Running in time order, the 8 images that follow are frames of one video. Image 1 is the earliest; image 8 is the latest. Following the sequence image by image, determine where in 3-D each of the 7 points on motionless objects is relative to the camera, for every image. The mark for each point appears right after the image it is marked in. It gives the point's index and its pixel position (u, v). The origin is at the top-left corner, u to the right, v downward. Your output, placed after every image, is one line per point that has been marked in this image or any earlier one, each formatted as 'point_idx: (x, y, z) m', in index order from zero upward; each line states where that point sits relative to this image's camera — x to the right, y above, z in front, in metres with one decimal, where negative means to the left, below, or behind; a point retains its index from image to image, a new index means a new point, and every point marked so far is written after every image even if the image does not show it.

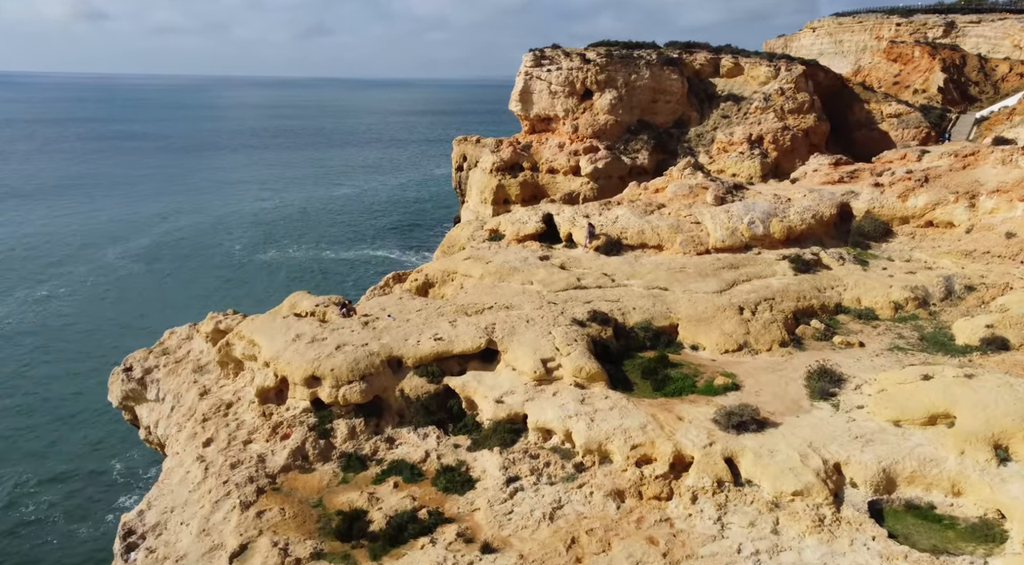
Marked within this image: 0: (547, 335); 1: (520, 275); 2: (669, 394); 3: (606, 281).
0: (+0.7, -1.1, +16.1) m
1: (+0.2, +0.2, +19.8) m
2: (+3.0, -2.1, +14.6) m
3: (+2.3, 0.0, +19.2) m
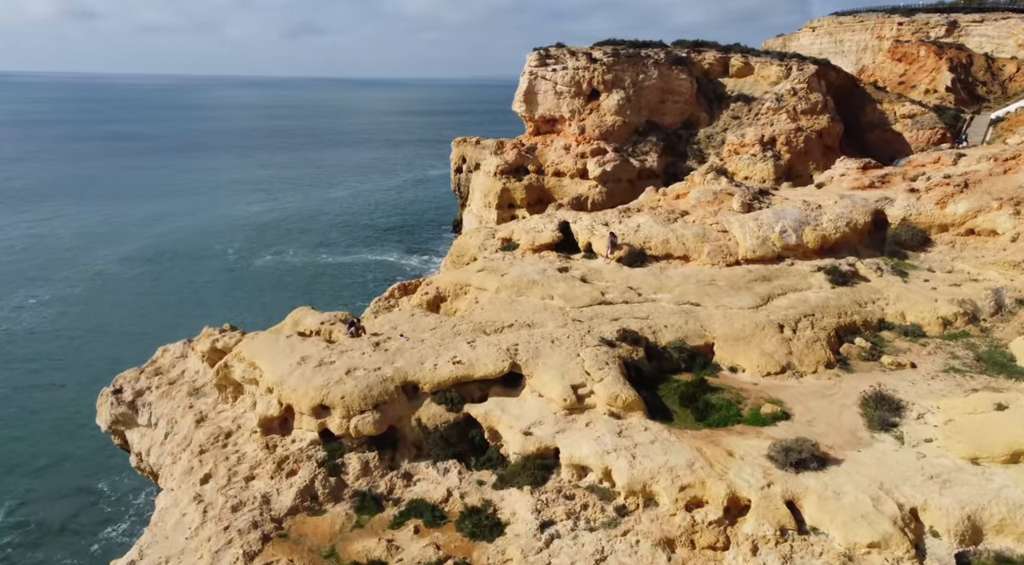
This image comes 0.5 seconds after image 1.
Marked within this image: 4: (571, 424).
0: (+1.2, -1.4, +14.8) m
1: (+0.7, -0.2, +18.5) m
2: (+3.5, -2.4, +13.3) m
3: (+2.8, -0.3, +18.0) m
4: (+1.0, -2.4, +13.3) m
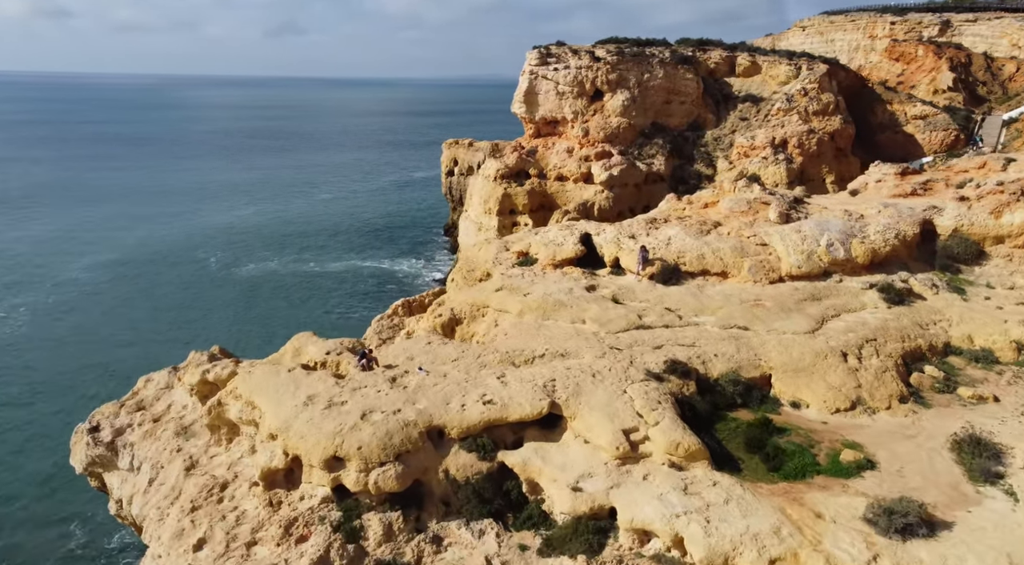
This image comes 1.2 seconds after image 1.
0: (+1.9, -1.9, +13.0) m
1: (+1.2, -0.6, +16.7) m
2: (+4.1, -2.9, +11.6) m
3: (+3.4, -0.8, +16.2) m
4: (+1.7, -2.9, +11.5) m
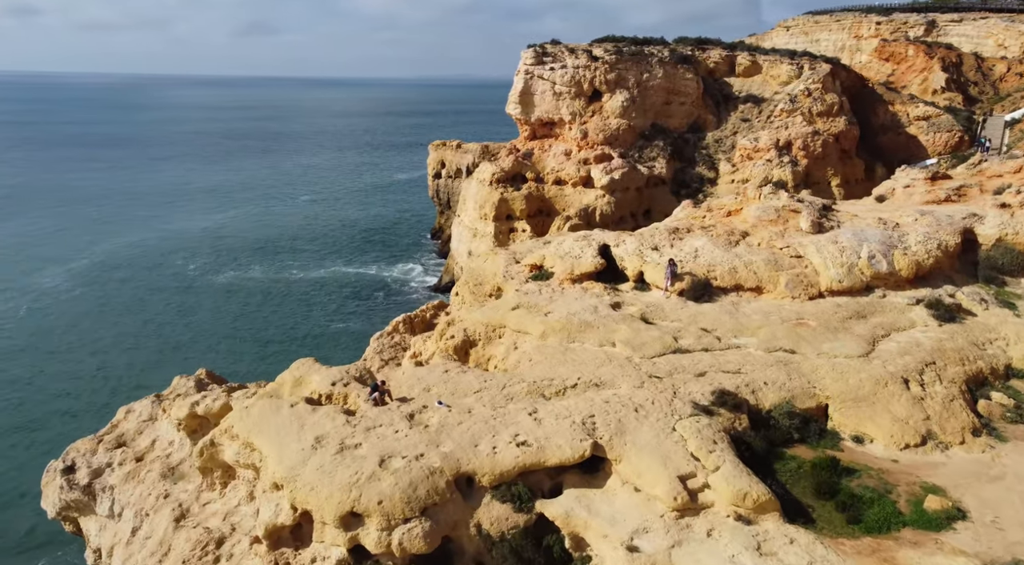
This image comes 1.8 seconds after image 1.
0: (+2.4, -2.3, +11.6) m
1: (+1.7, -1.0, +15.2) m
2: (+4.7, -3.2, +10.2) m
3: (+3.8, -1.1, +14.8) m
4: (+2.3, -3.3, +10.1) m
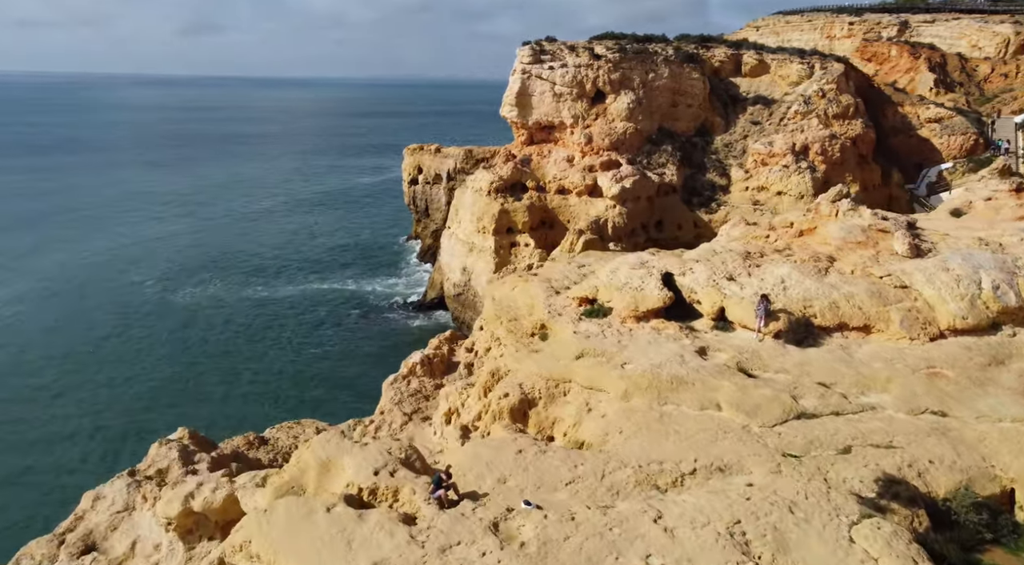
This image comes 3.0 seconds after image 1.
0: (+3.8, -3.0, +8.7) m
1: (+2.9, -1.7, +12.3) m
2: (+6.3, -3.9, +7.5) m
3: (+5.1, -1.8, +12.0) m
4: (+3.8, -4.0, +7.2) m
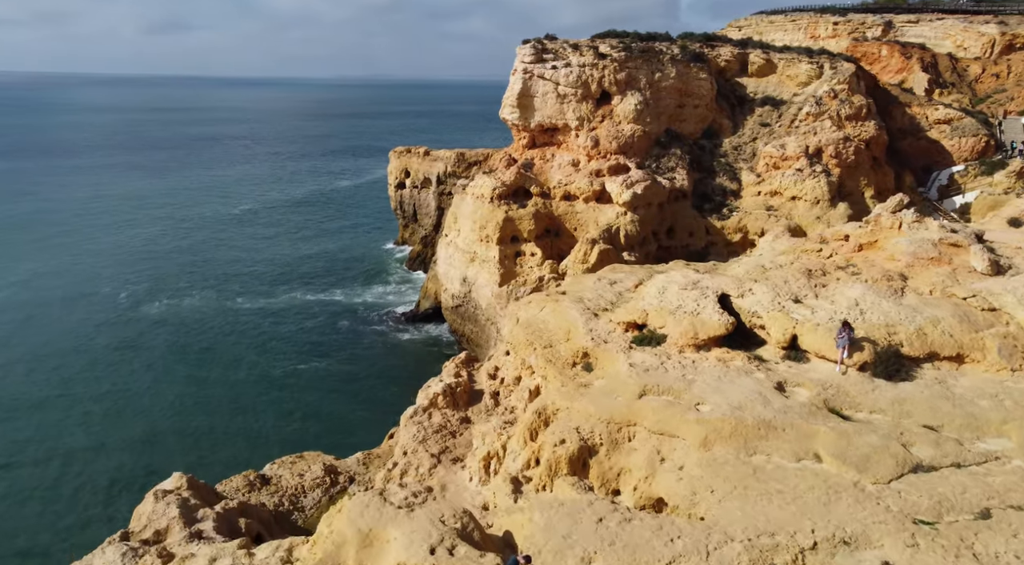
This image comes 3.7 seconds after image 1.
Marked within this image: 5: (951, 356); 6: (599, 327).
0: (+4.9, -3.4, +7.1) m
1: (+3.8, -2.2, +10.7) m
2: (+7.3, -4.3, +5.9) m
3: (+6.0, -2.2, +10.5) m
4: (+4.9, -4.4, +5.6) m
5: (+7.2, -1.2, +12.7) m
6: (+1.7, -0.8, +15.1) m
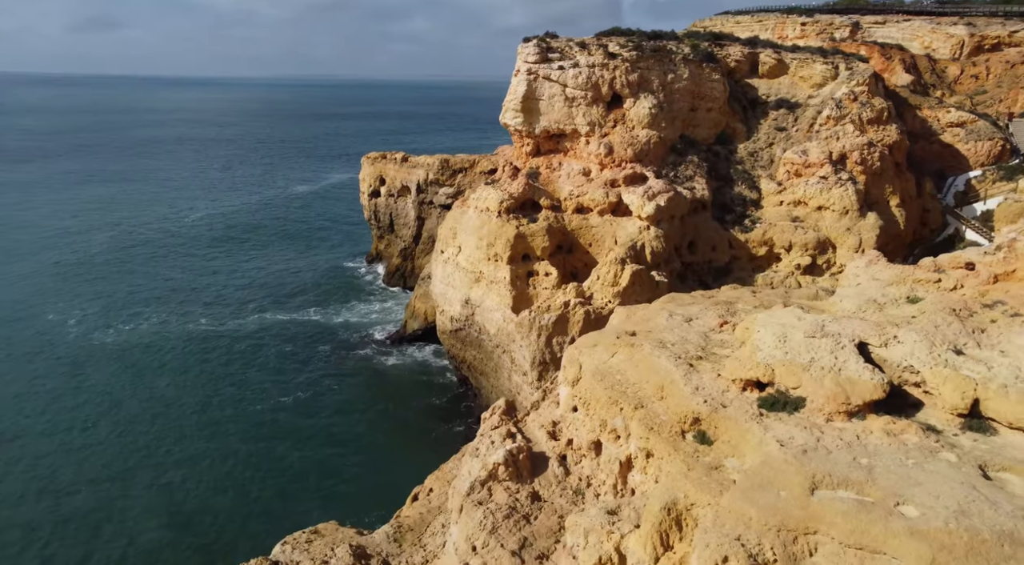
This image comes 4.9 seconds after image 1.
0: (+6.9, -4.1, +4.6) m
1: (+5.5, -2.9, +8.0) m
2: (+9.4, -5.0, +3.6) m
3: (+7.7, -2.9, +8.0) m
4: (+7.1, -5.1, +3.1) m
5: (+8.8, -1.9, +10.3) m
6: (+3.2, -1.6, +12.3) m
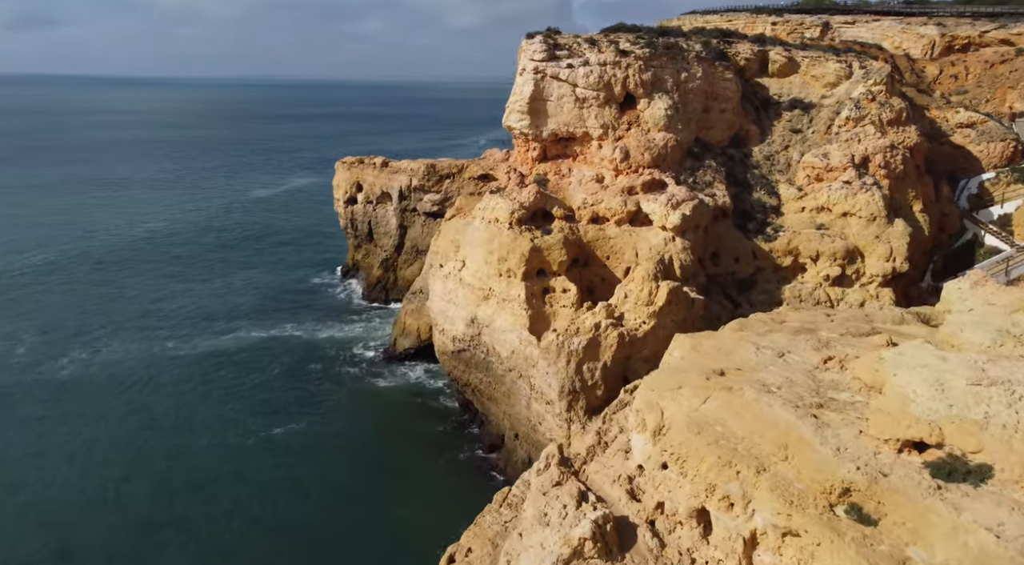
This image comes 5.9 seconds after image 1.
0: (+8.8, -4.6, +2.6) m
1: (+7.2, -3.4, +6.0) m
2: (+11.4, -5.4, +1.8) m
3: (+9.4, -3.4, +6.1) m
4: (+9.0, -5.6, +1.1) m
5: (+10.3, -2.3, +8.5) m
6: (+4.6, -2.1, +10.1) m
